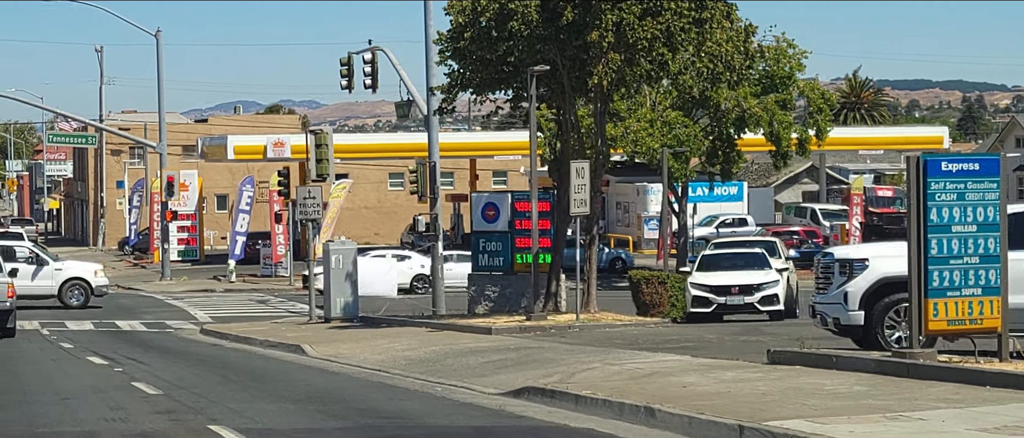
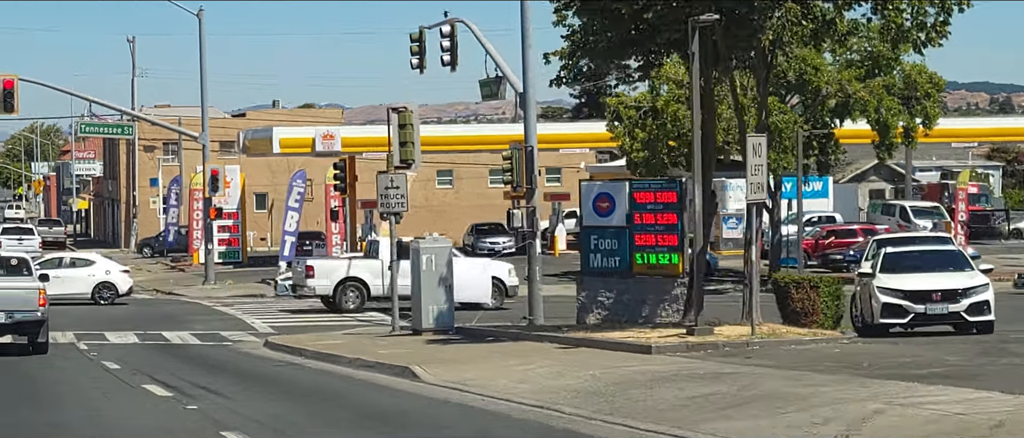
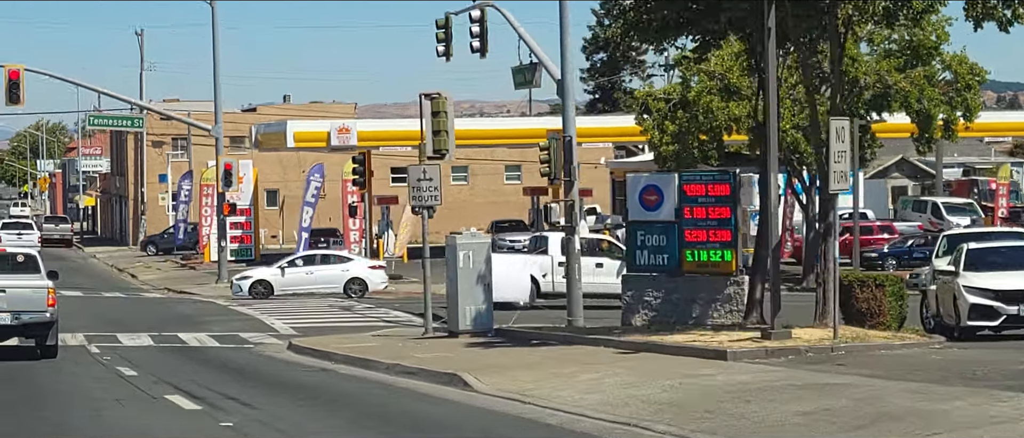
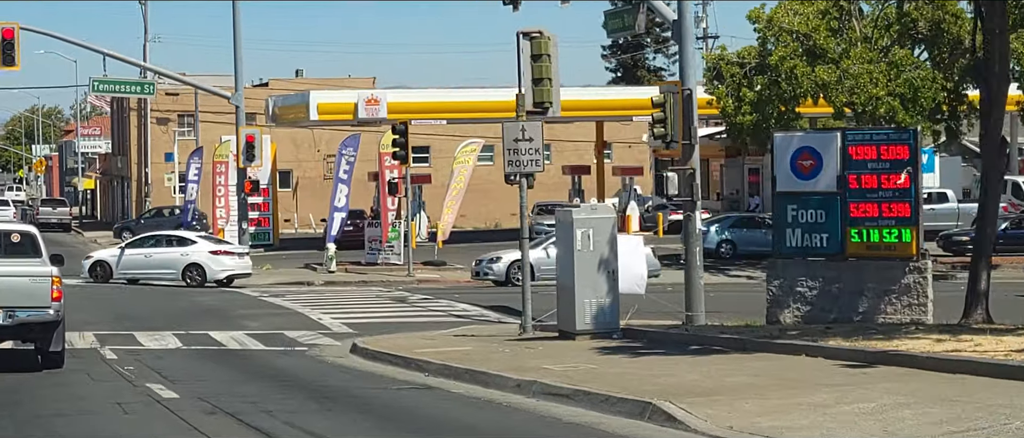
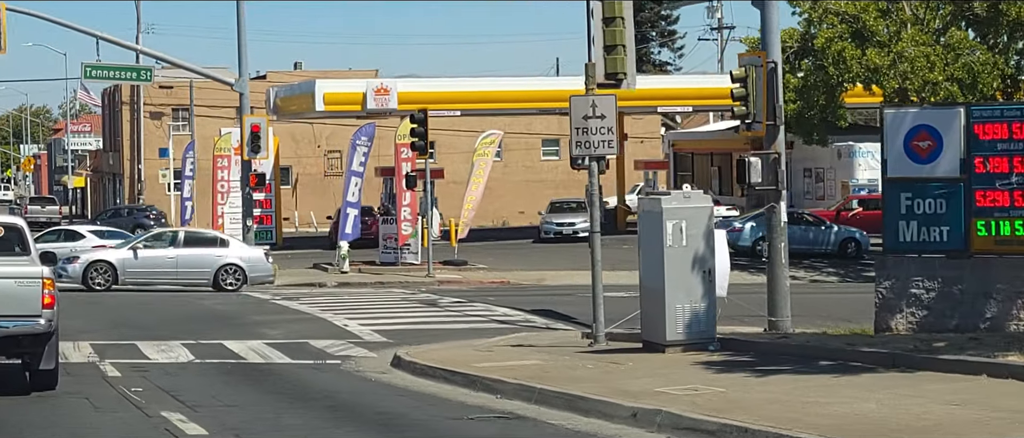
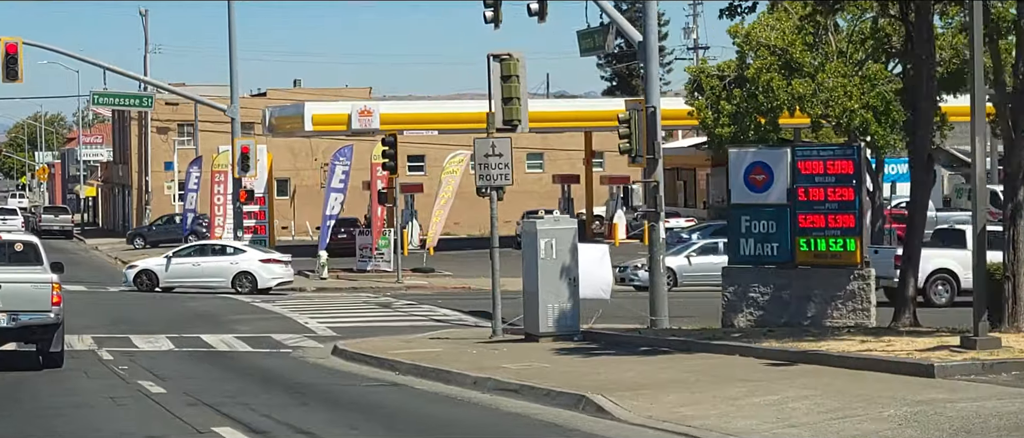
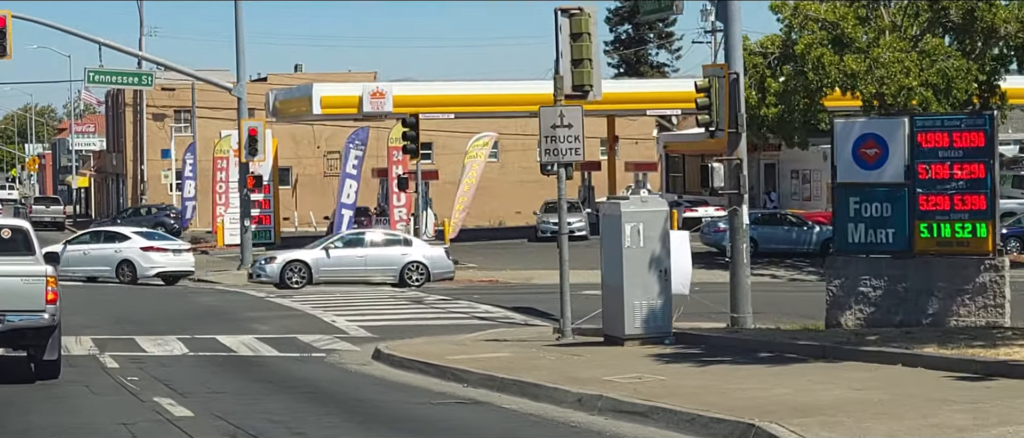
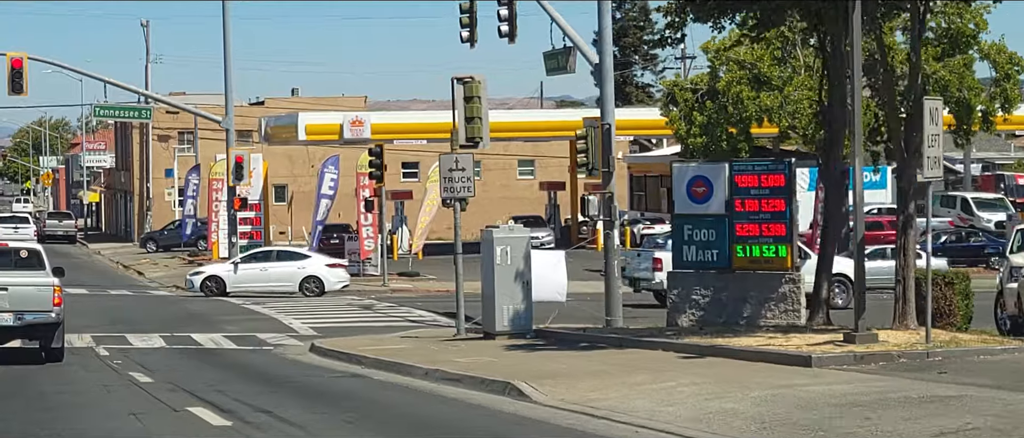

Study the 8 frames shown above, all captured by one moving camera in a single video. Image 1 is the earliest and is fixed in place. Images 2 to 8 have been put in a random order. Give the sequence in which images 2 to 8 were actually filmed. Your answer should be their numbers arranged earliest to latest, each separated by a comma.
2, 3, 8, 6, 4, 7, 5
